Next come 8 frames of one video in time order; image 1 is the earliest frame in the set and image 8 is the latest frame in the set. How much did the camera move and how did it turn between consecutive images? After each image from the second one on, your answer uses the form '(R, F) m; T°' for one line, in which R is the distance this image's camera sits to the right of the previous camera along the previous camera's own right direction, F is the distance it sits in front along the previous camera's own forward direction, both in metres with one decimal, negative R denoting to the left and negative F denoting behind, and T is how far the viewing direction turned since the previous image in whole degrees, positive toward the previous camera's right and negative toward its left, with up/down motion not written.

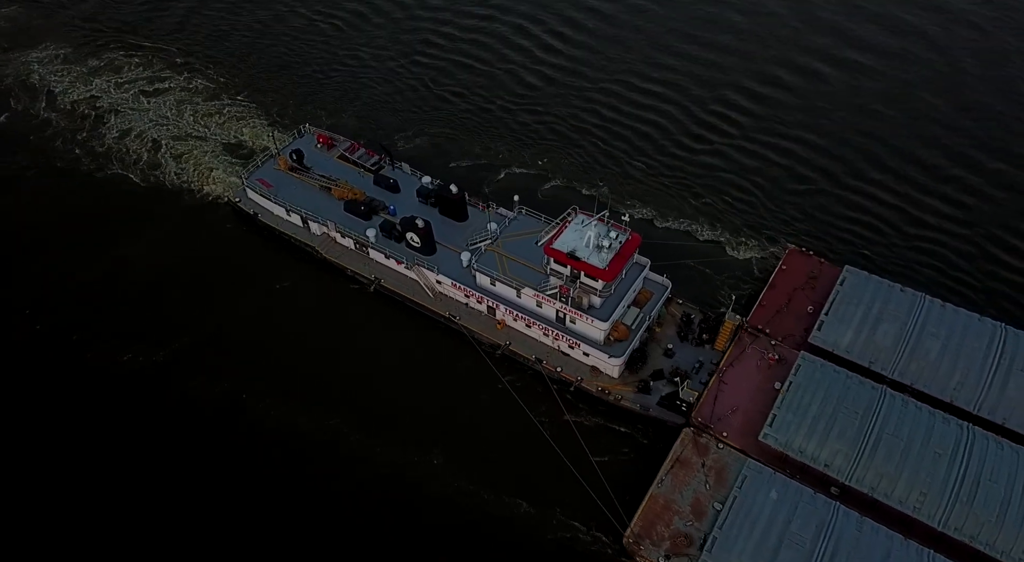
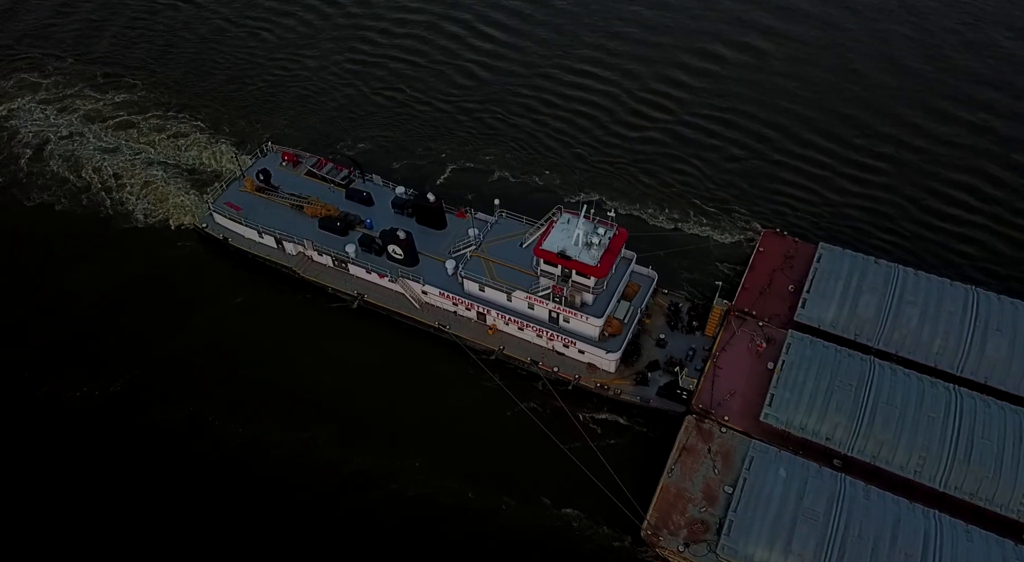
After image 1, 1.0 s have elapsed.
(-3.8, -0.2) m; +4°
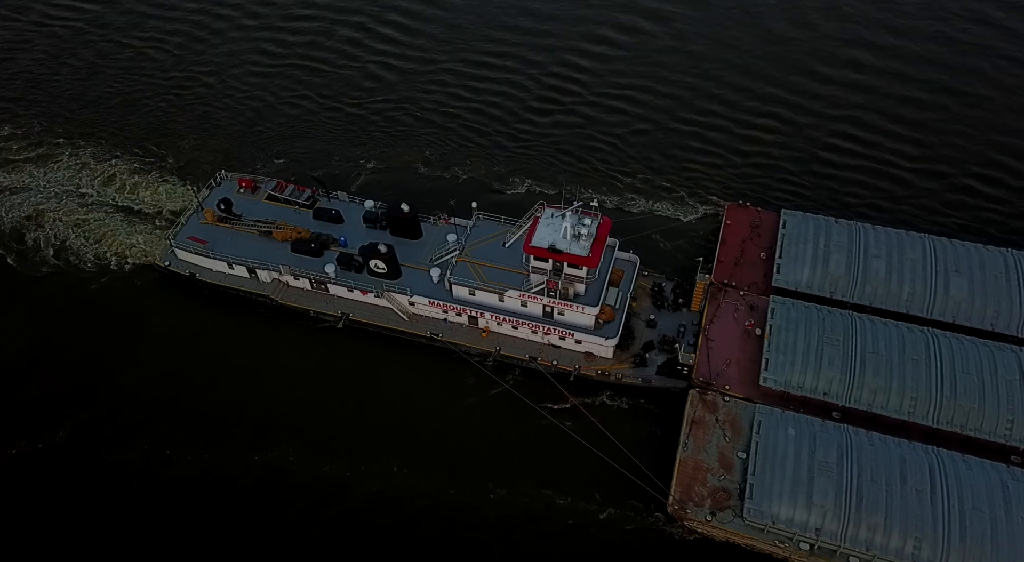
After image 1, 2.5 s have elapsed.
(-6.3, -0.8) m; +6°
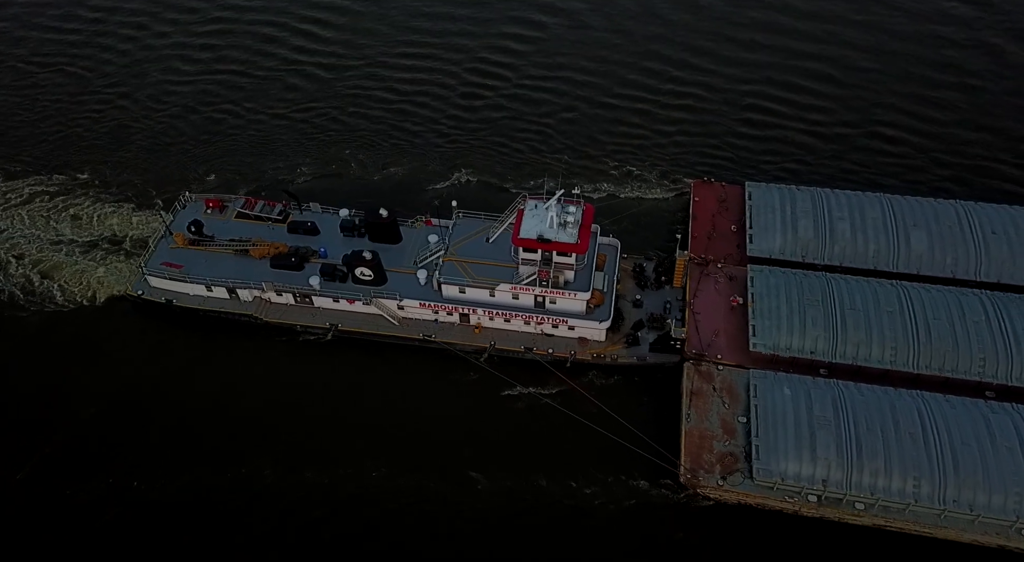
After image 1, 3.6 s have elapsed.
(-5.3, -1.0) m; +5°
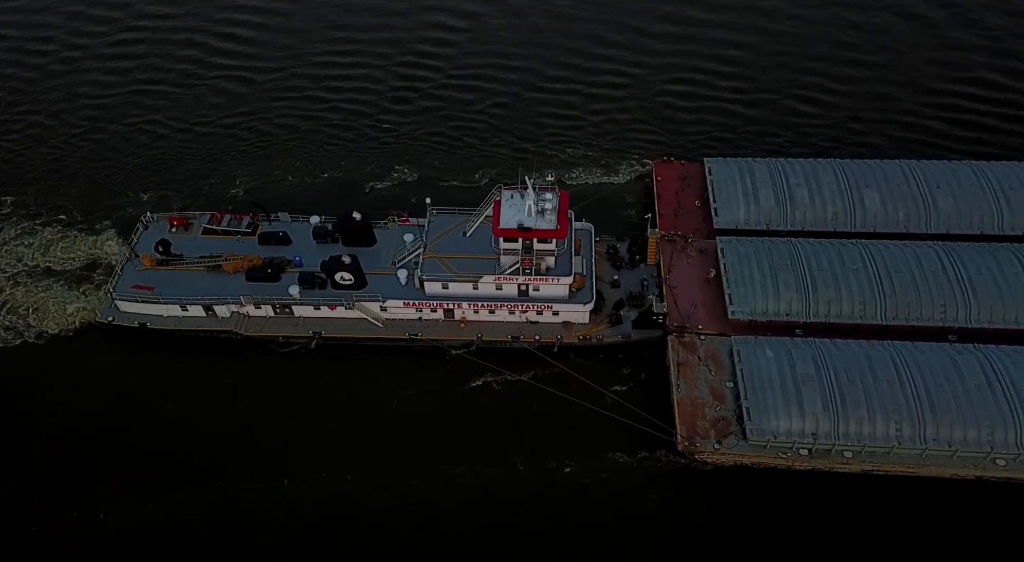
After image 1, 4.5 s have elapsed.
(-4.5, -1.1) m; +5°
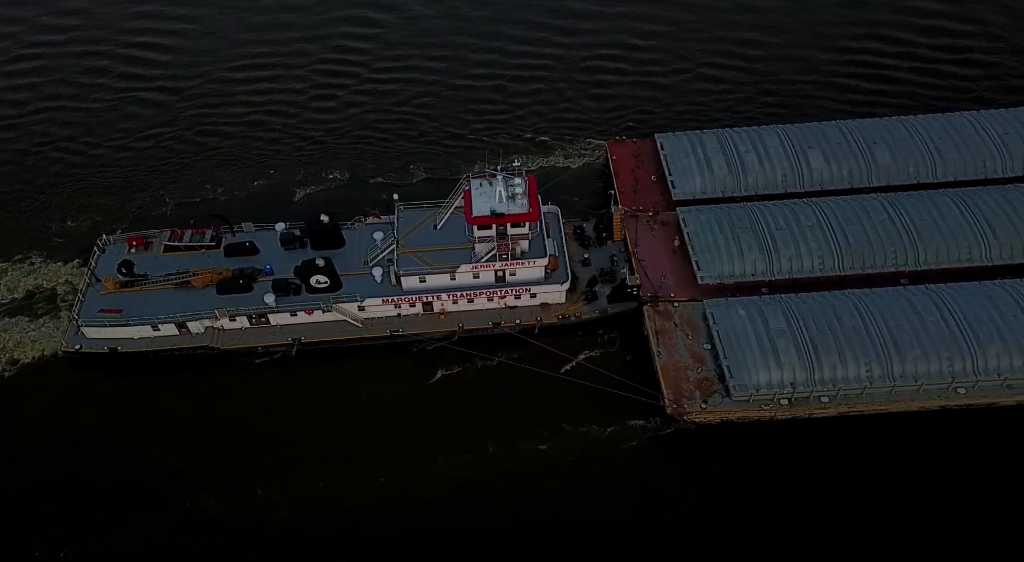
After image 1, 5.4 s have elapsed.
(-4.9, -1.2) m; +5°
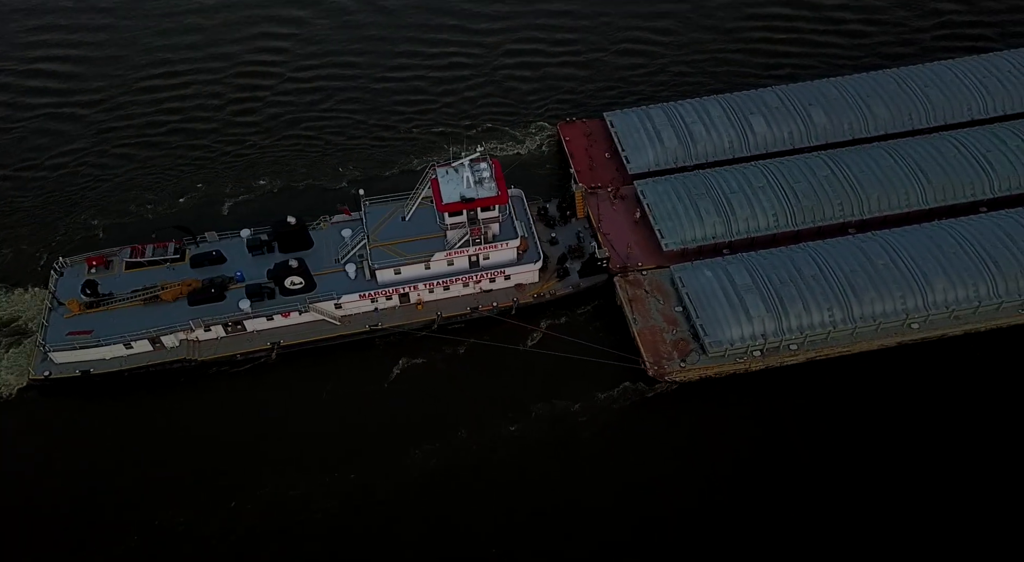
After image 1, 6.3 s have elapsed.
(-4.8, -1.4) m; +6°
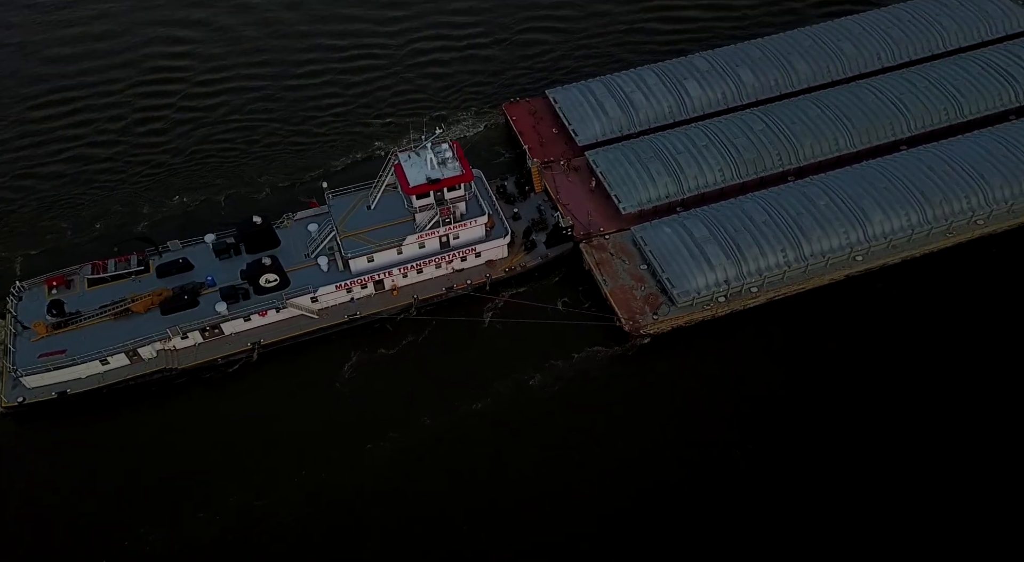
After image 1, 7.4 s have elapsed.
(-6.1, -1.9) m; +6°
